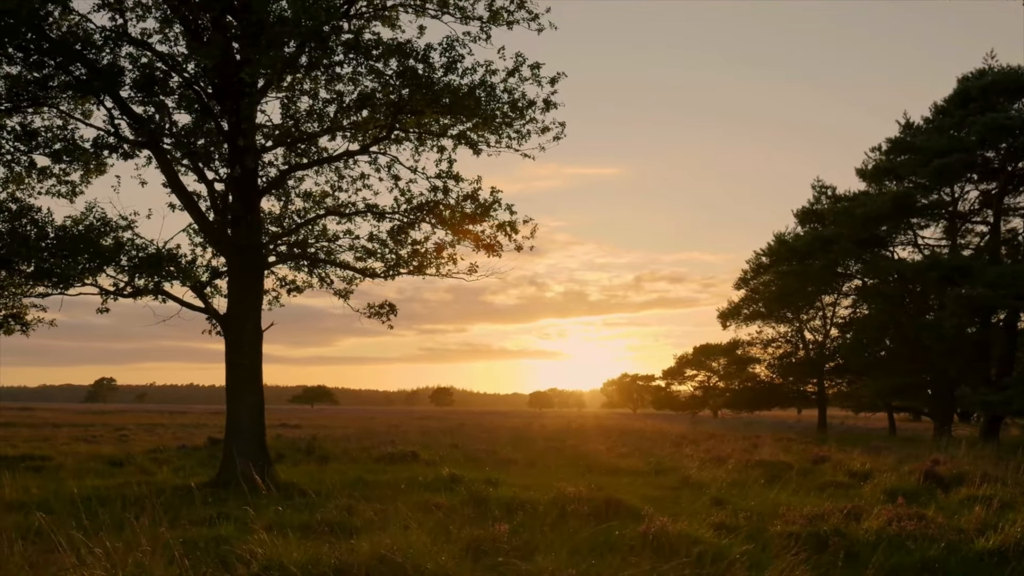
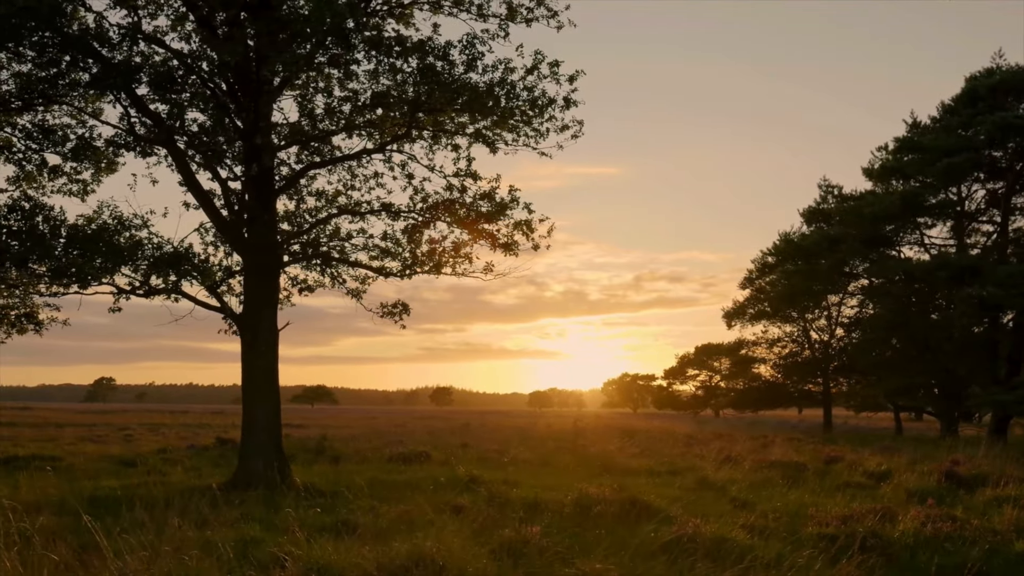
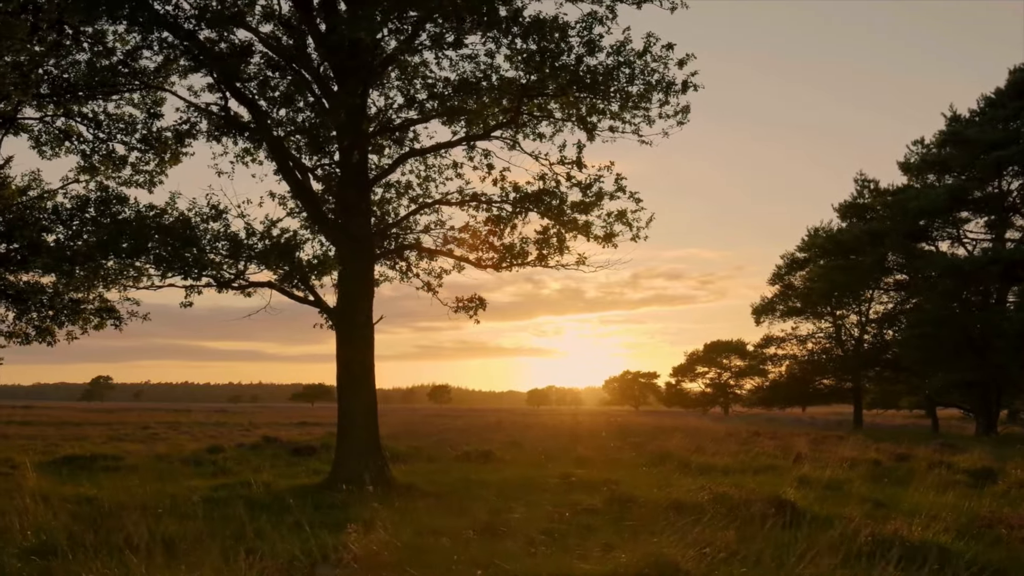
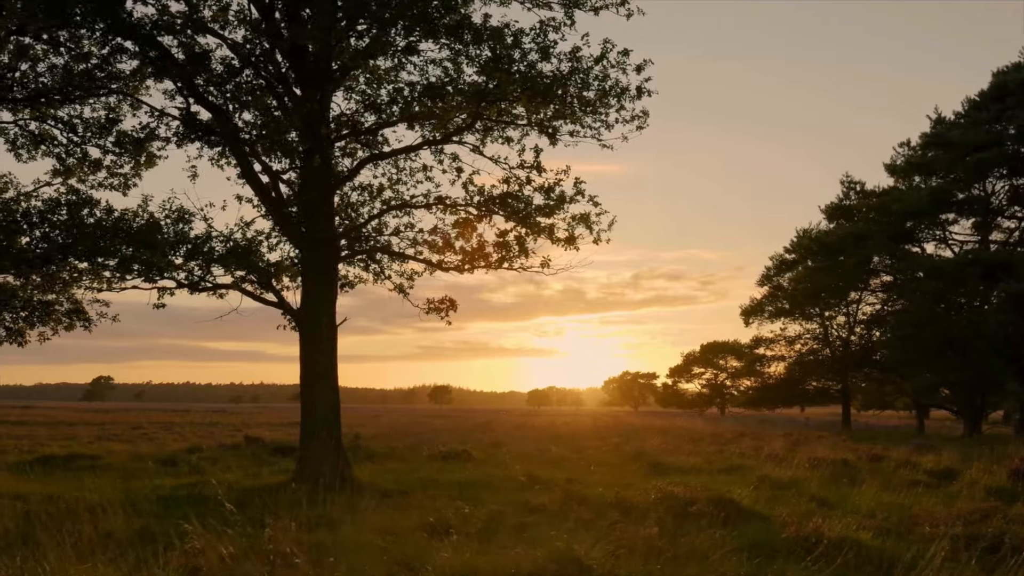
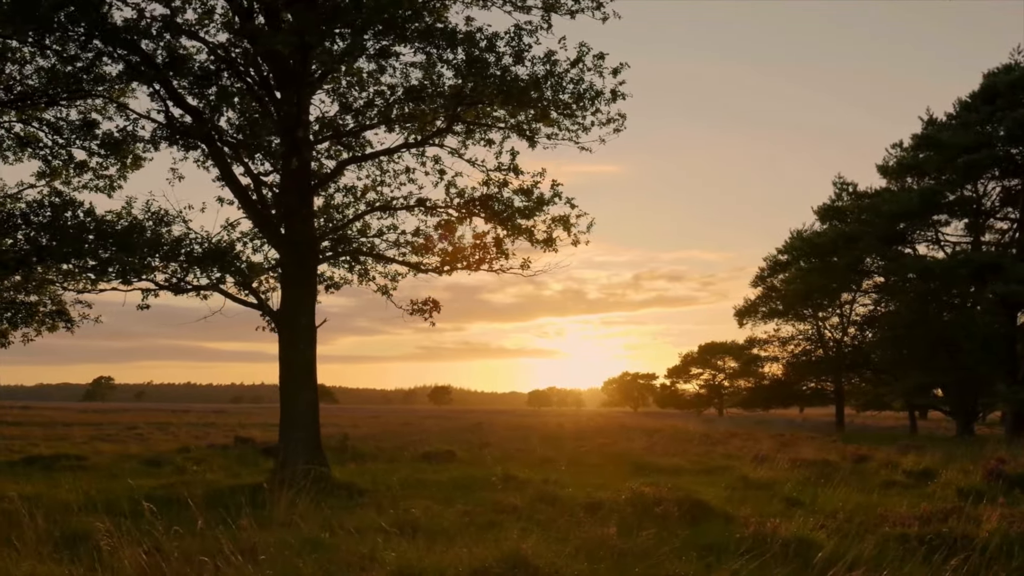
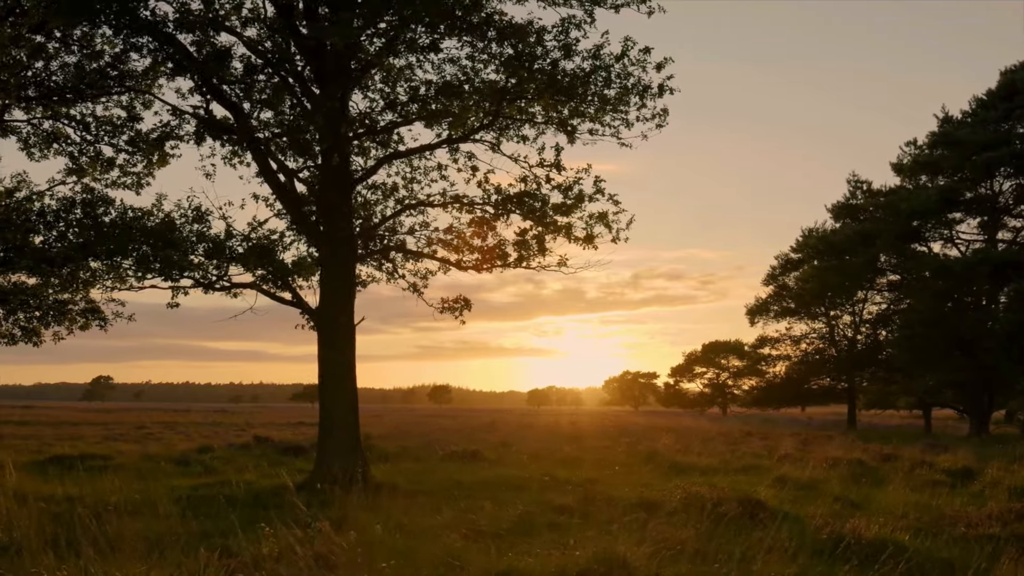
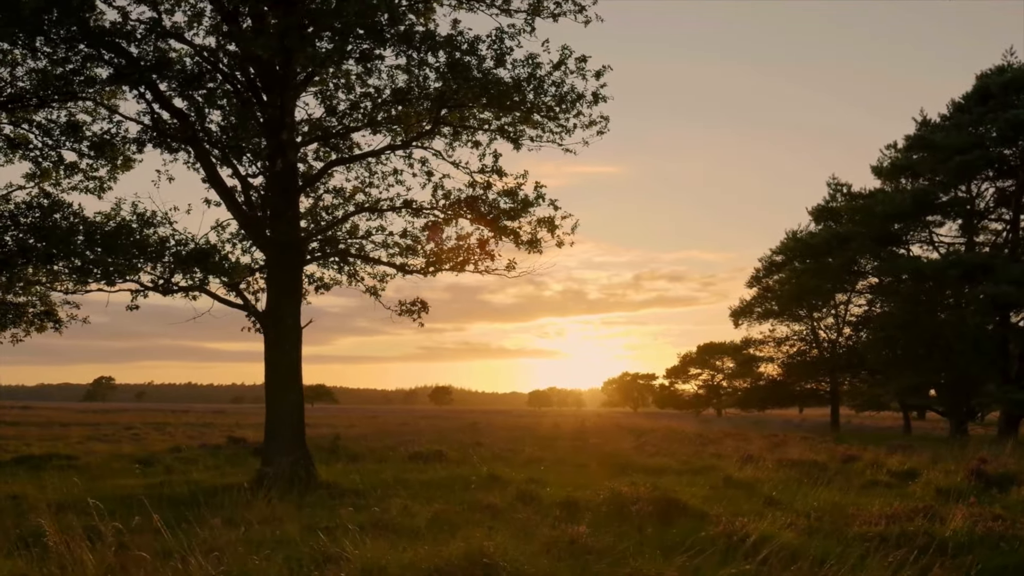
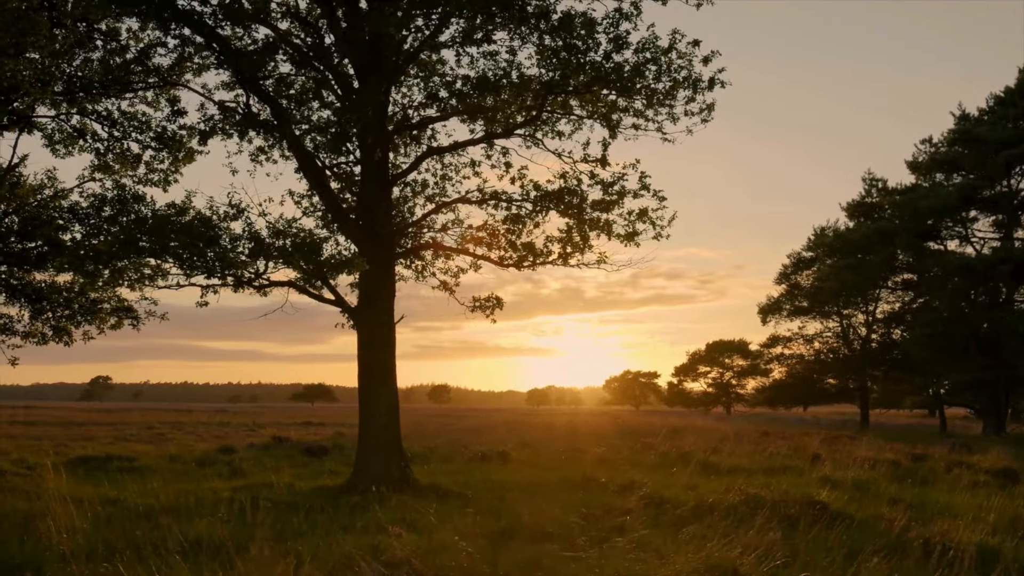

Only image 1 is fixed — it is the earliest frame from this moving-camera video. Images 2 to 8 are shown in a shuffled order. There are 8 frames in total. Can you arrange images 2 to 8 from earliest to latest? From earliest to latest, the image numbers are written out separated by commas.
2, 7, 5, 4, 6, 3, 8
